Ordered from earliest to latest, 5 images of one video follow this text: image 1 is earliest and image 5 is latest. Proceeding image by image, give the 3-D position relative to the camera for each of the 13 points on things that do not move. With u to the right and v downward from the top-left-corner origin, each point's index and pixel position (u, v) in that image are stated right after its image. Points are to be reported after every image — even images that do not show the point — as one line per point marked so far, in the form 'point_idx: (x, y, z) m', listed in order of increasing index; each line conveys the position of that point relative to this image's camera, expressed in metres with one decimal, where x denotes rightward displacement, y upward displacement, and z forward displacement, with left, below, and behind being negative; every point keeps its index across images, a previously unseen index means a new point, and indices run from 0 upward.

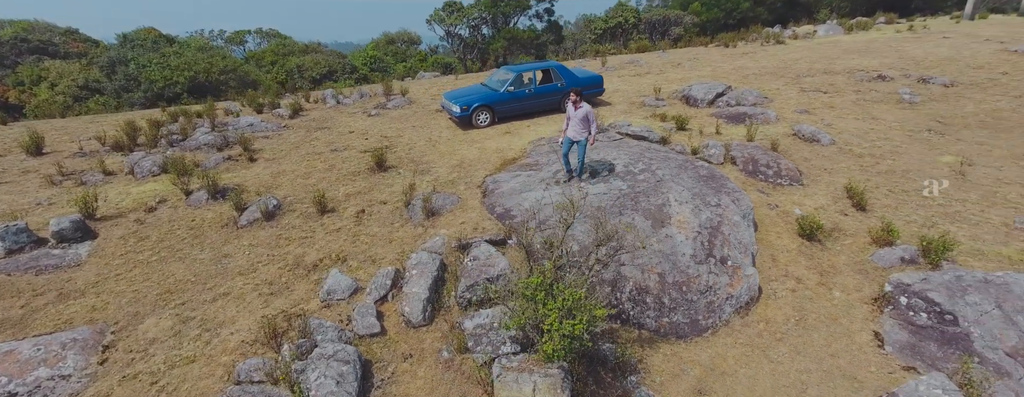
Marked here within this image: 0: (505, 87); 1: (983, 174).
0: (-0.3, +3.2, +12.2) m
1: (+10.7, +0.5, +9.6) m
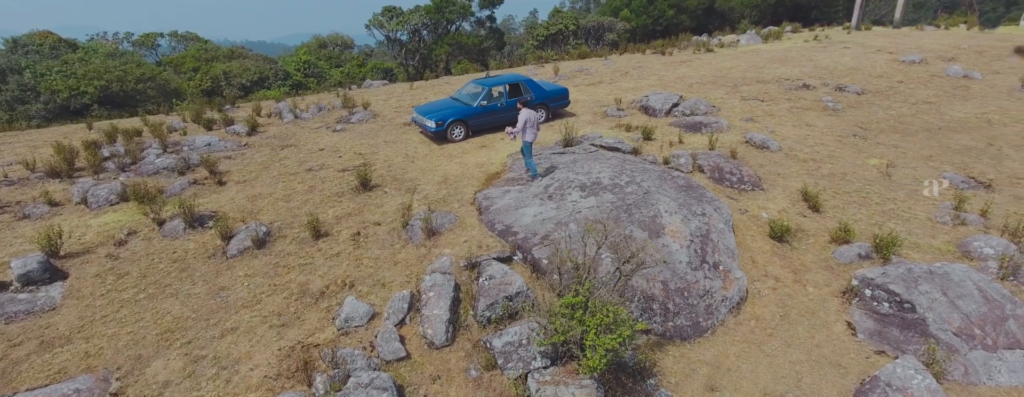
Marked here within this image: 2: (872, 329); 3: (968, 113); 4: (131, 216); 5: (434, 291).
0: (-1.0, +2.9, +12.4) m
1: (+10.2, +0.6, +11.1) m
2: (+4.9, -1.8, +5.7) m
3: (+16.4, +3.3, +15.5) m
4: (-6.8, -0.3, +7.6) m
5: (-1.0, -1.2, +5.6) m
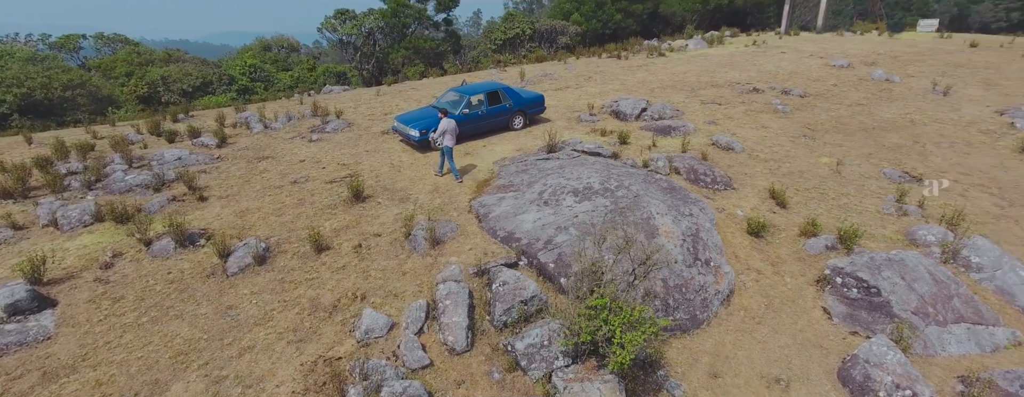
0: (-1.6, +2.6, +12.6) m
1: (+9.8, +0.8, +12.2) m
2: (+5.1, -1.7, +6.4) m
3: (+15.4, +3.6, +17.2) m
4: (-6.8, -0.6, +7.2) m
5: (-0.8, -1.4, +5.7) m
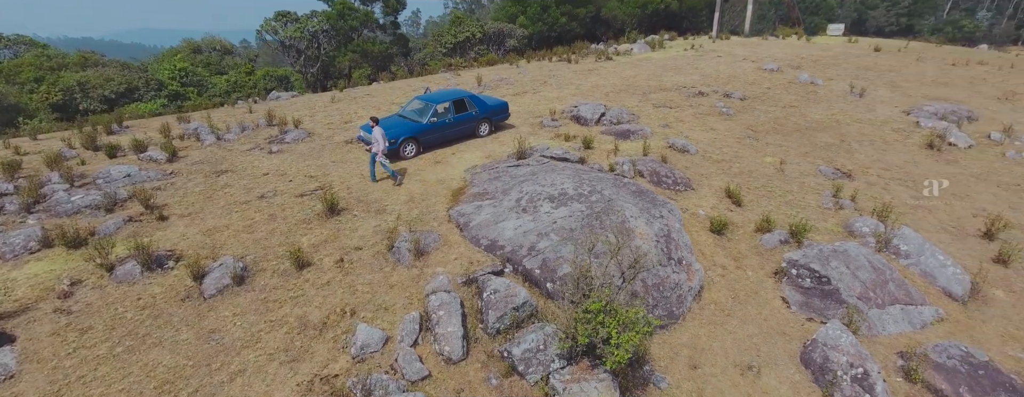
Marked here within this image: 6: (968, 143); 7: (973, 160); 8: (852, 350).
0: (-2.6, +2.4, +12.6) m
1: (+8.9, +0.9, +13.4) m
2: (+4.9, -1.7, +7.1) m
3: (+13.9, +3.8, +19.0) m
4: (-7.1, -1.0, +6.7) m
5: (-1.0, -1.5, +5.8) m
6: (+16.4, +2.2, +15.4) m
7: (+15.7, +1.5, +14.6) m
8: (+4.9, -2.2, +6.1) m
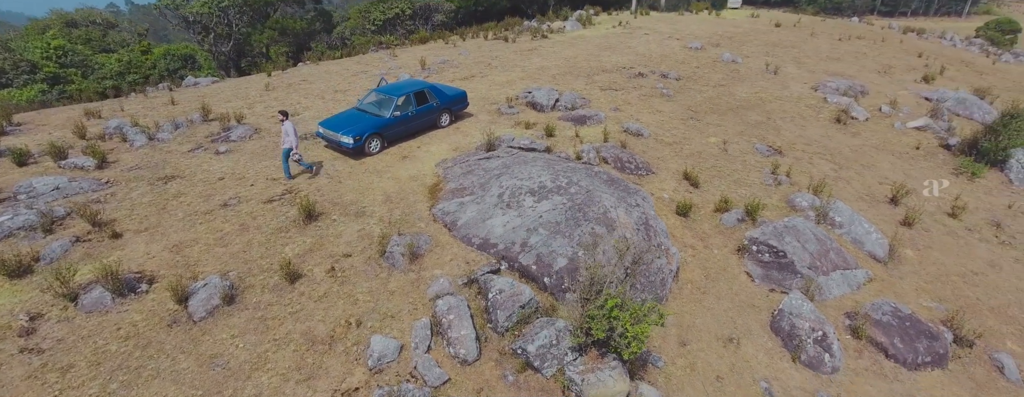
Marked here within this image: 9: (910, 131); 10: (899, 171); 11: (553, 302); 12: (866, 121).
0: (-3.6, +2.5, +12.2) m
1: (+7.7, +1.7, +14.7) m
2: (+4.7, -1.4, +8.0) m
3: (+11.7, +5.1, +20.7) m
4: (-7.0, -1.4, +6.0) m
5: (-0.9, -1.6, +6.0) m
6: (+14.8, +3.4, +17.7) m
7: (+14.3, +2.7, +16.8) m
8: (+5.0, -1.9, +7.0) m
9: (+15.5, +2.7, +16.7) m
10: (+12.9, +0.9, +14.0) m
11: (+0.7, -1.7, +6.9) m
12: (+14.8, +3.2, +17.6) m
